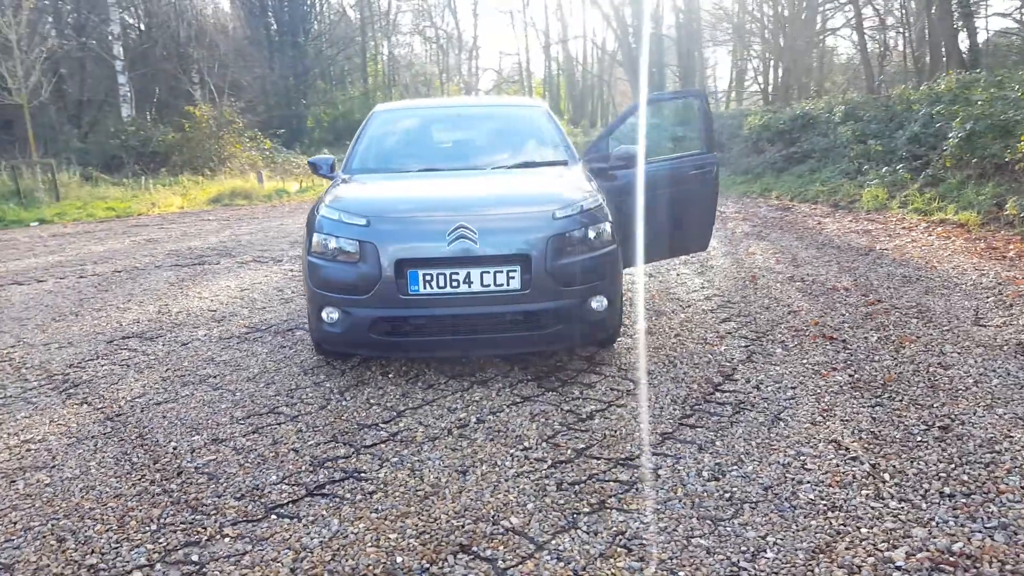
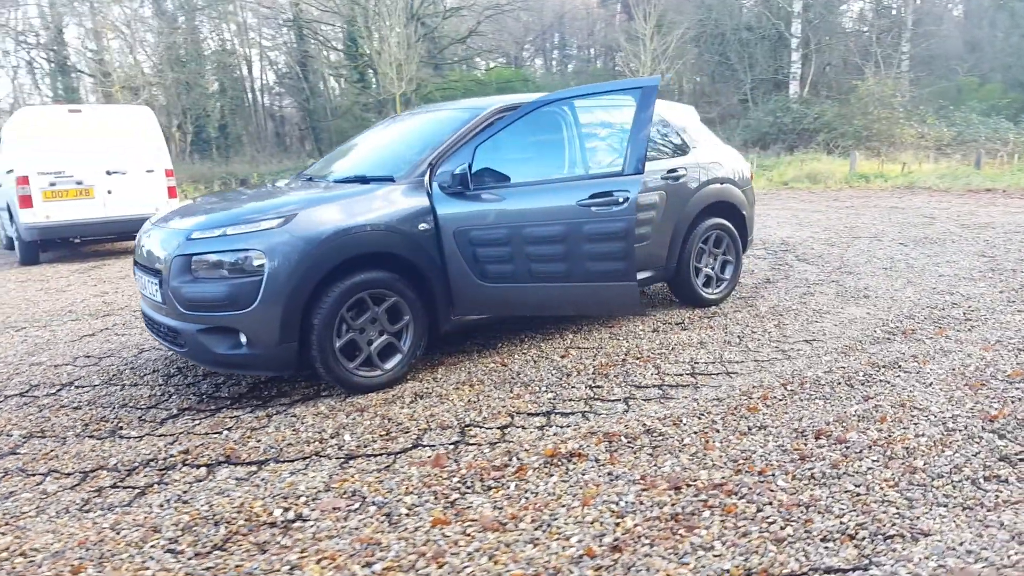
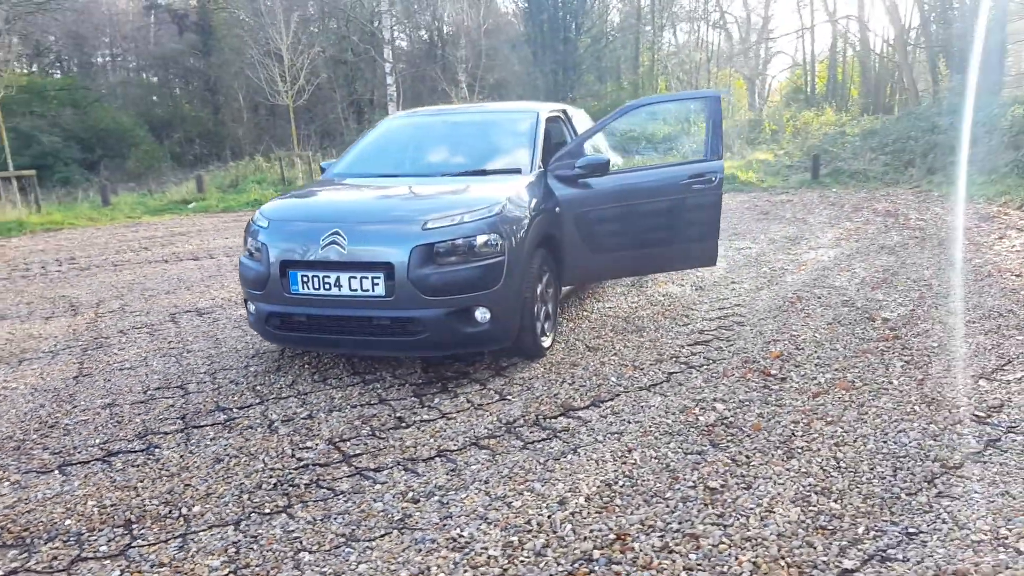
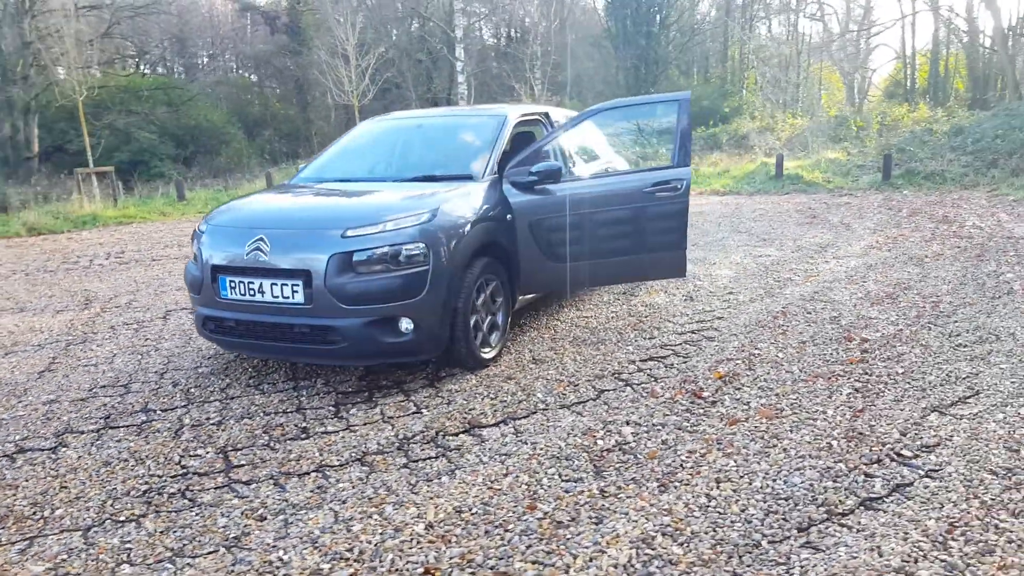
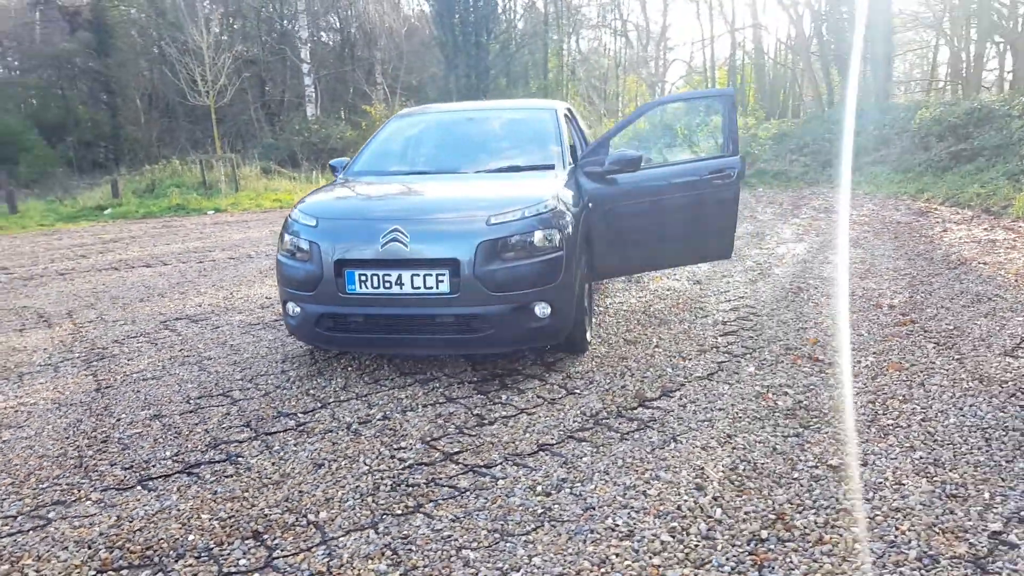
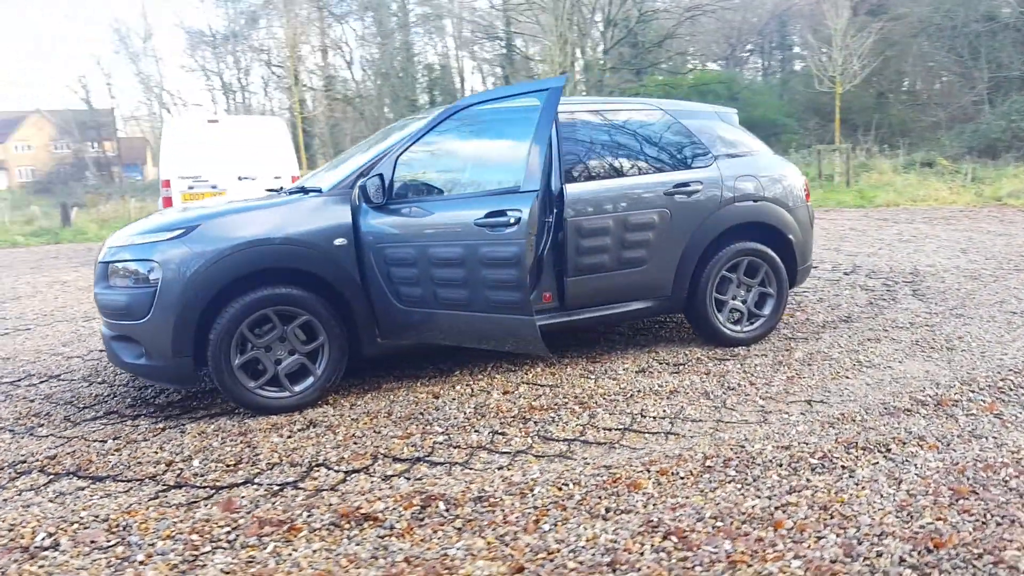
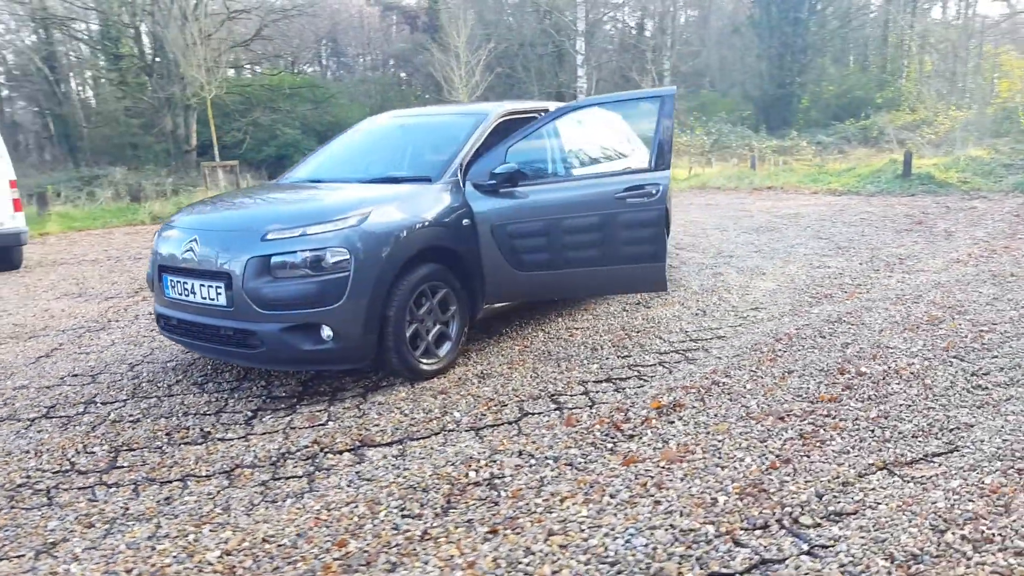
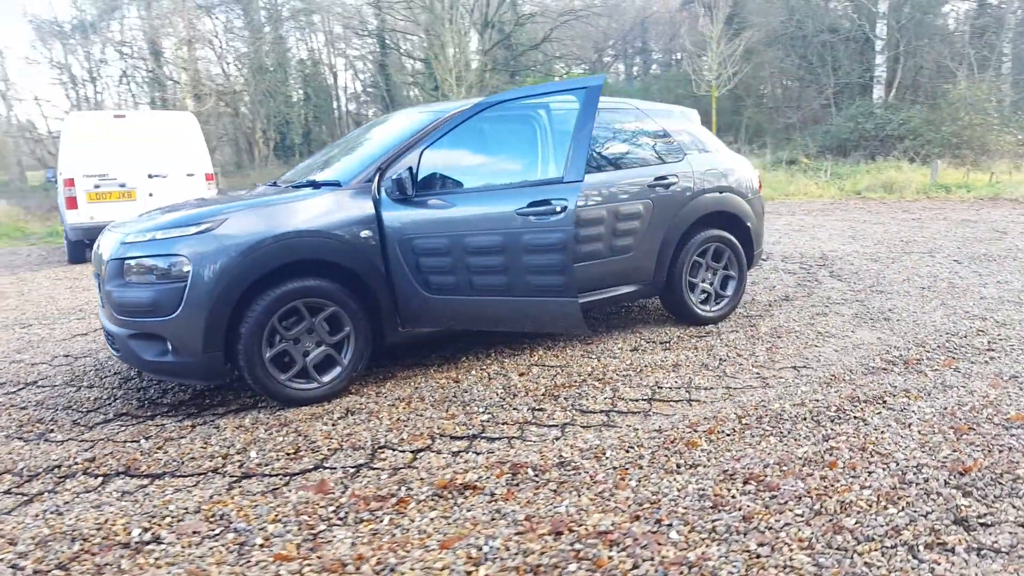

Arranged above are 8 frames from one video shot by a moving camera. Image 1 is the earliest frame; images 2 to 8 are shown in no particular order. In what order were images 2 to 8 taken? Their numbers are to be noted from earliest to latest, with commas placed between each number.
5, 3, 4, 7, 2, 8, 6
